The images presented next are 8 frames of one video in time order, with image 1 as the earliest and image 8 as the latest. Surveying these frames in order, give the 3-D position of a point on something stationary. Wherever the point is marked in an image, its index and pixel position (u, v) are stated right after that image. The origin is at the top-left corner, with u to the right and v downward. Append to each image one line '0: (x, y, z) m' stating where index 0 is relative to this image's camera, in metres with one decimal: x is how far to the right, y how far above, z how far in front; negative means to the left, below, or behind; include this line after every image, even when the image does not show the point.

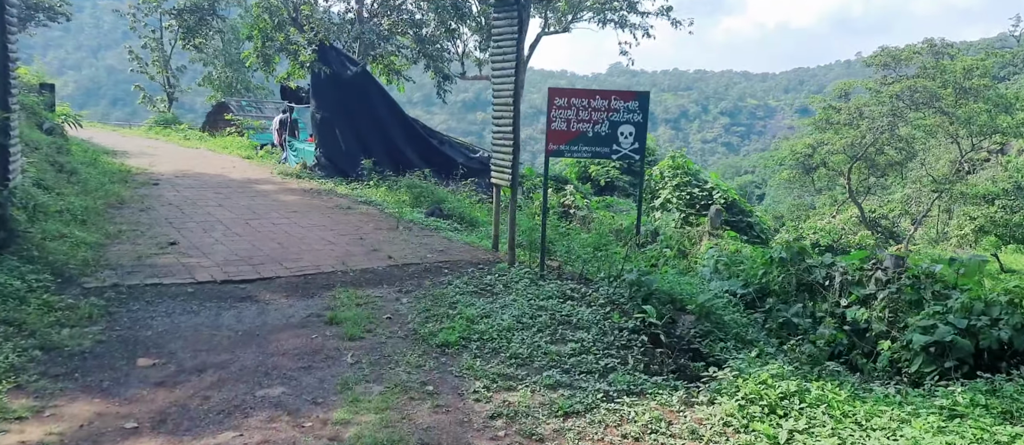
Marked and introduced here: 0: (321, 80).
0: (-3.4, +2.5, +13.0) m
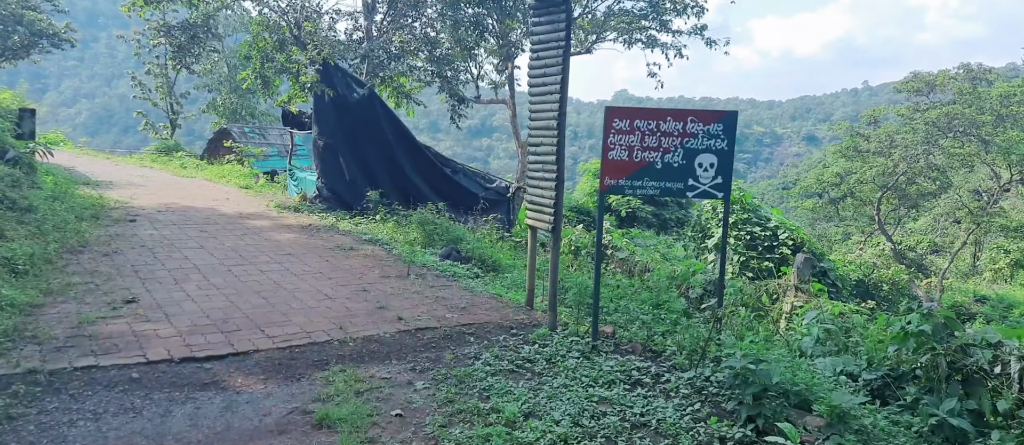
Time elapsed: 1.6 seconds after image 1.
0: (-3.0, +1.9, +11.9) m
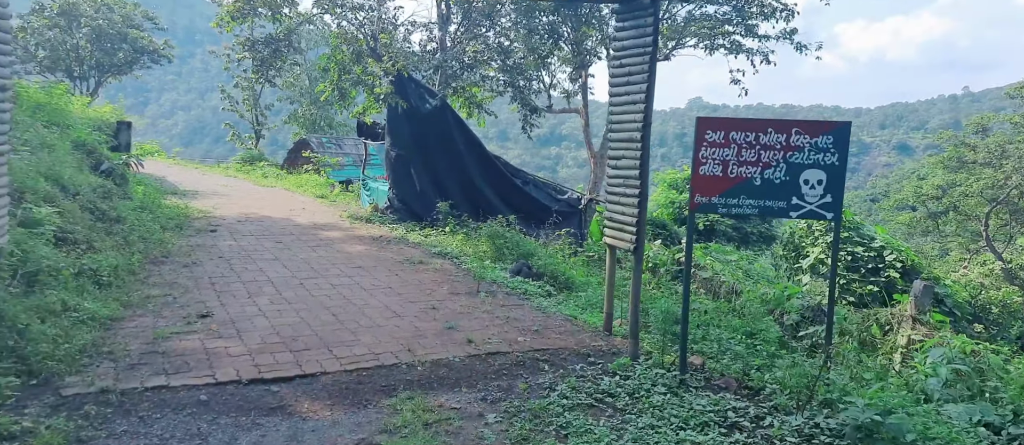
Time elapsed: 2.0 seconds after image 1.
0: (-1.8, +1.7, +11.8) m
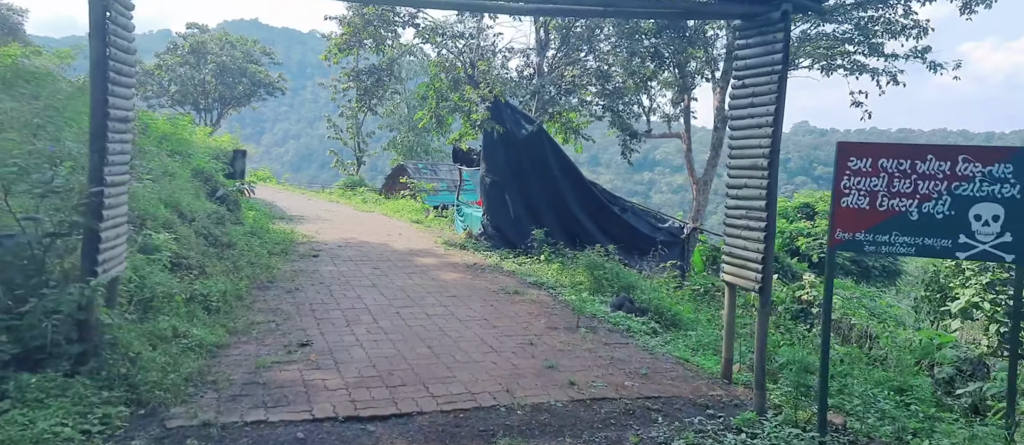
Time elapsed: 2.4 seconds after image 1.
0: (-0.3, +1.3, +11.6) m
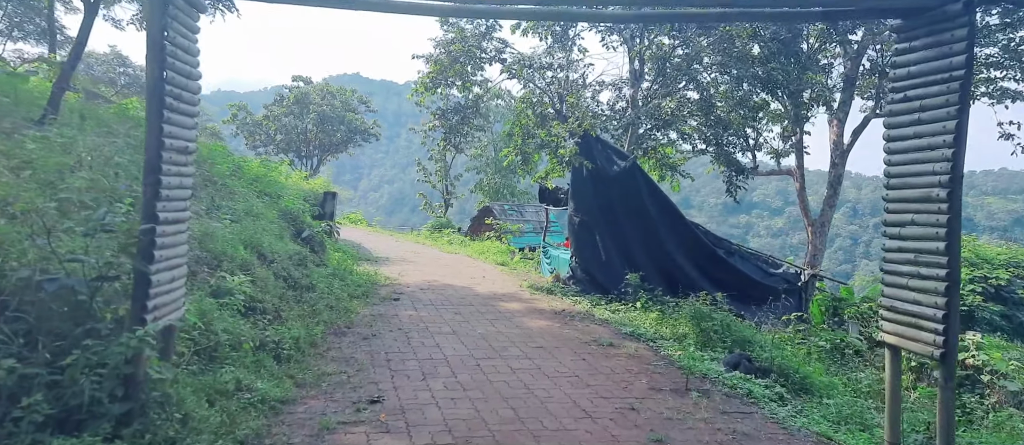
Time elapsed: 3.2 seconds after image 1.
0: (+1.0, +0.6, +10.9) m
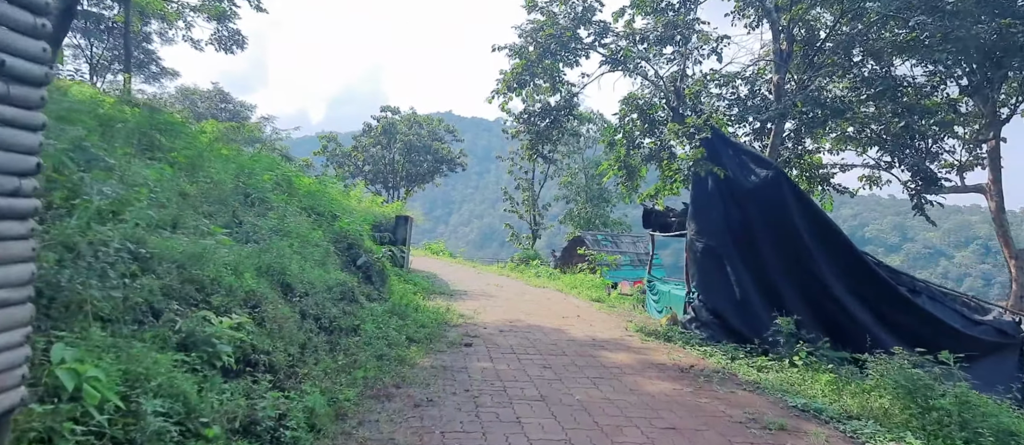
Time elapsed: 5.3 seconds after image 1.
0: (+2.2, +0.3, +8.4) m
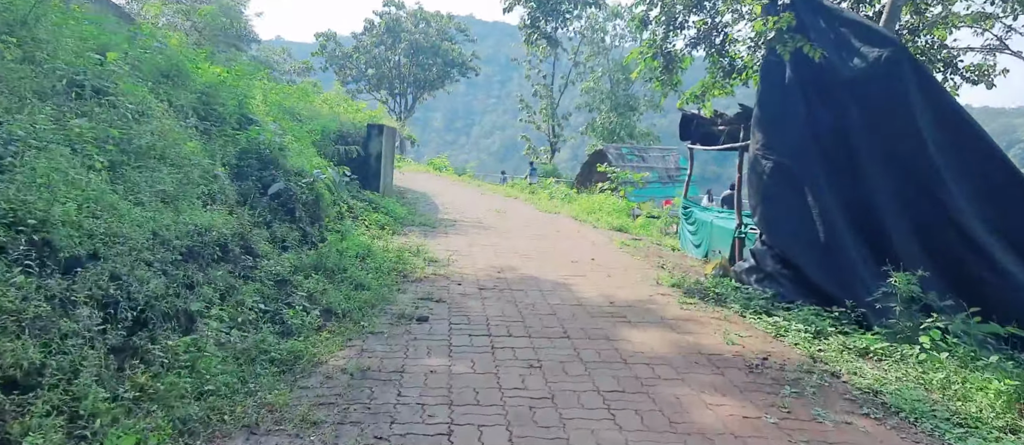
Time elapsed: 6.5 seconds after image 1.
0: (+2.1, +1.0, +5.5) m
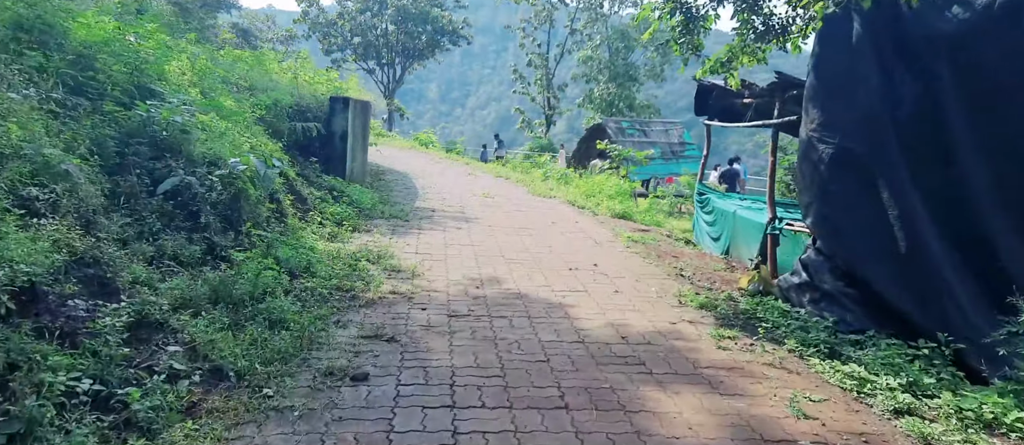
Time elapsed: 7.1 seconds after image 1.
0: (+2.0, +1.0, +3.9) m
